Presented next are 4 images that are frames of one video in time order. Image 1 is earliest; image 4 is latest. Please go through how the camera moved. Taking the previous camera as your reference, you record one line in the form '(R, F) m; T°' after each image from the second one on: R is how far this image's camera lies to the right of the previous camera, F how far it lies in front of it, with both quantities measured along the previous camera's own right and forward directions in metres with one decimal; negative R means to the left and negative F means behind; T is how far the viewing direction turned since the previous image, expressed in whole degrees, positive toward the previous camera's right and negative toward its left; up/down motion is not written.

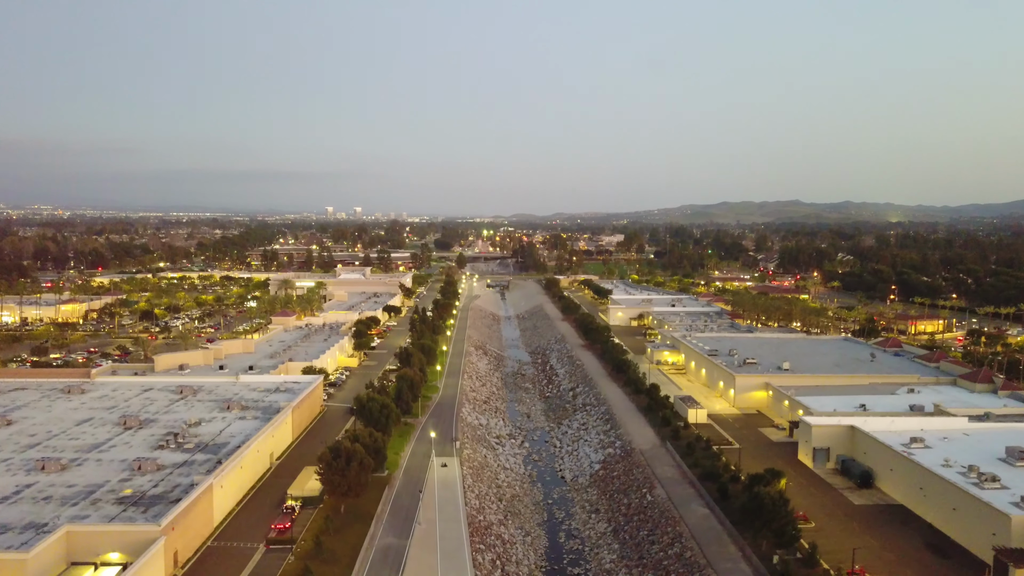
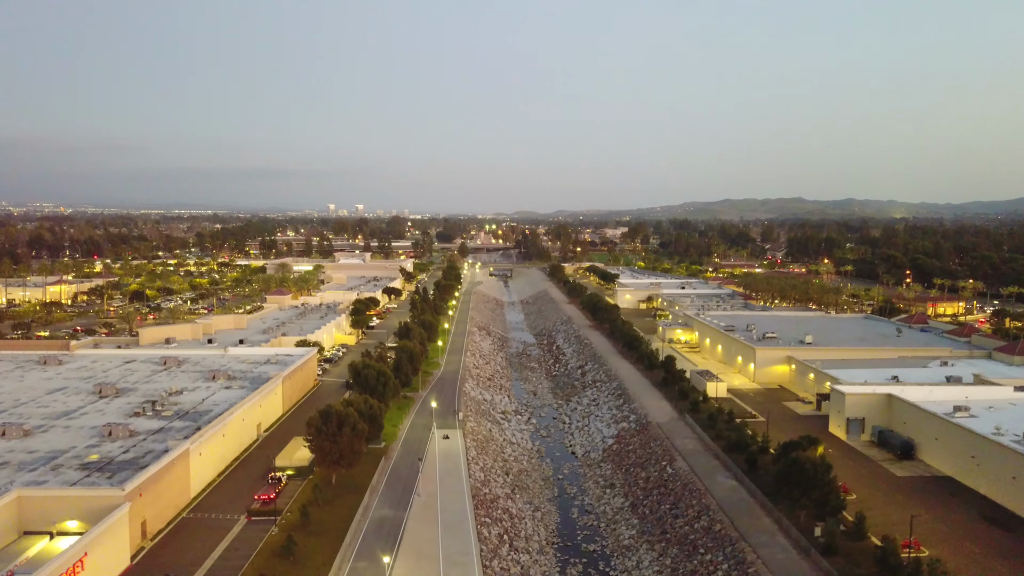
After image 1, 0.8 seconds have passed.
(-0.2, +2.0) m; 0°
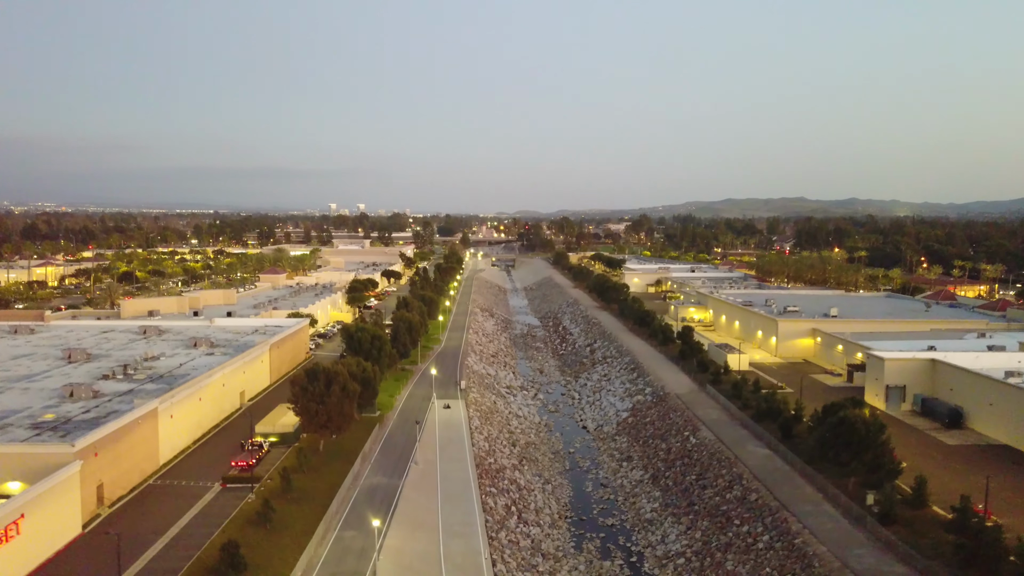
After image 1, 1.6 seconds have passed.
(-0.1, +2.0) m; 0°
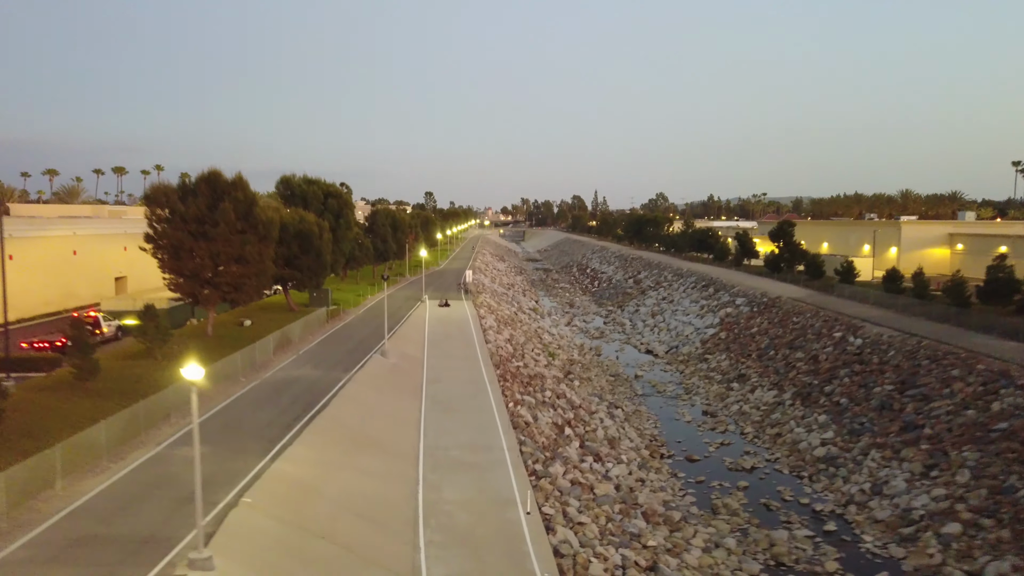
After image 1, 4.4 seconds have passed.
(-0.5, +8.0) m; 0°
